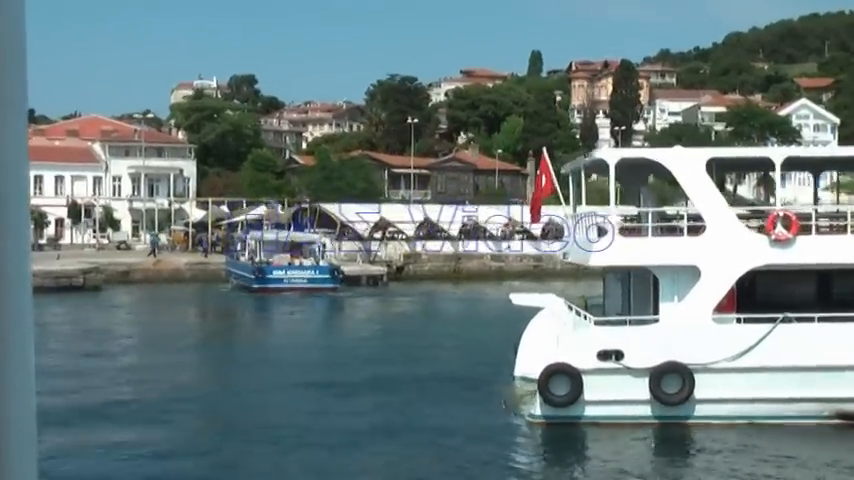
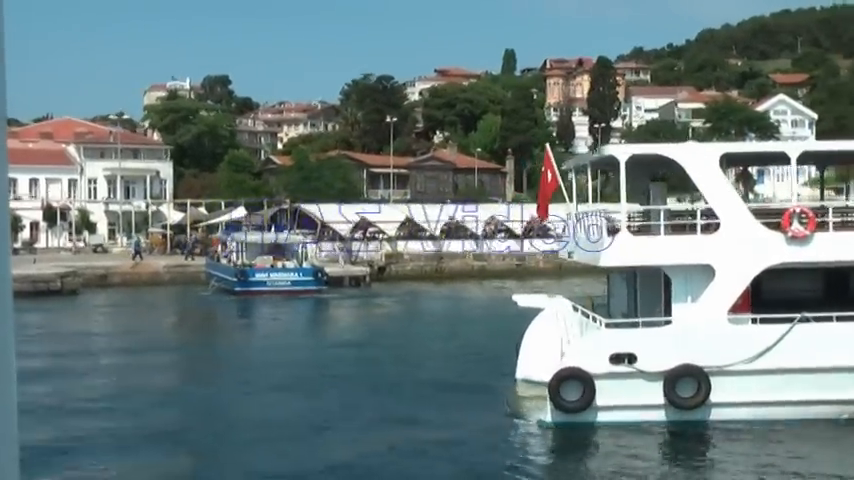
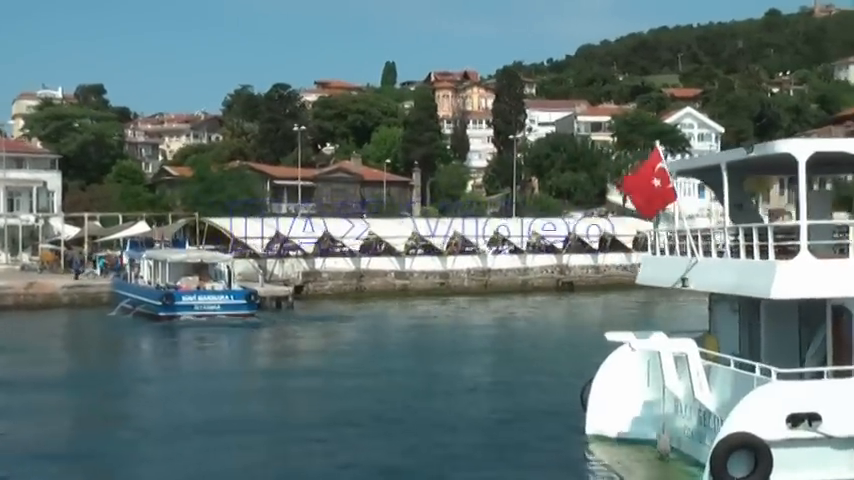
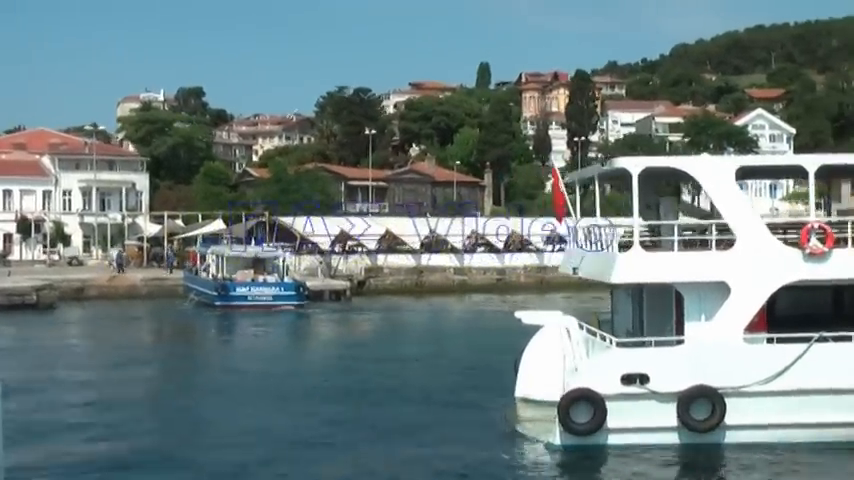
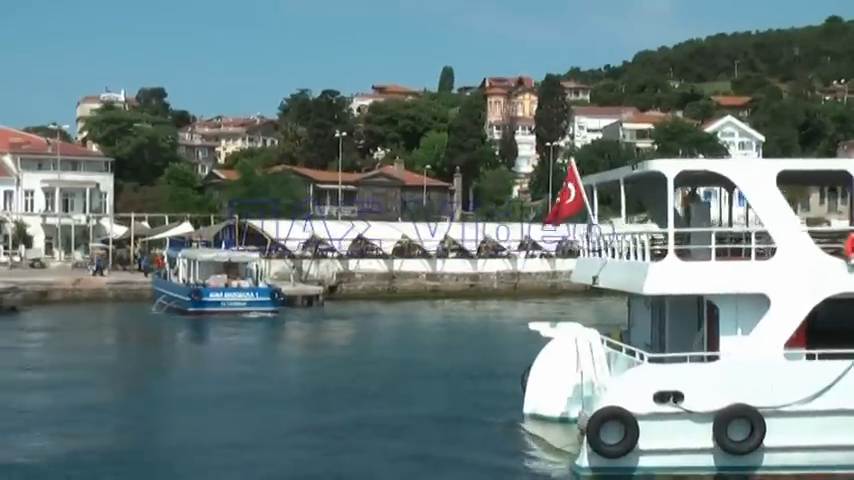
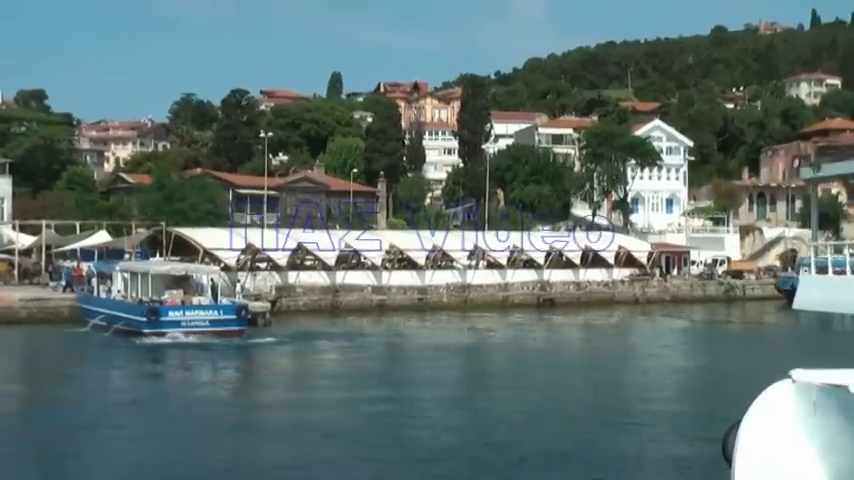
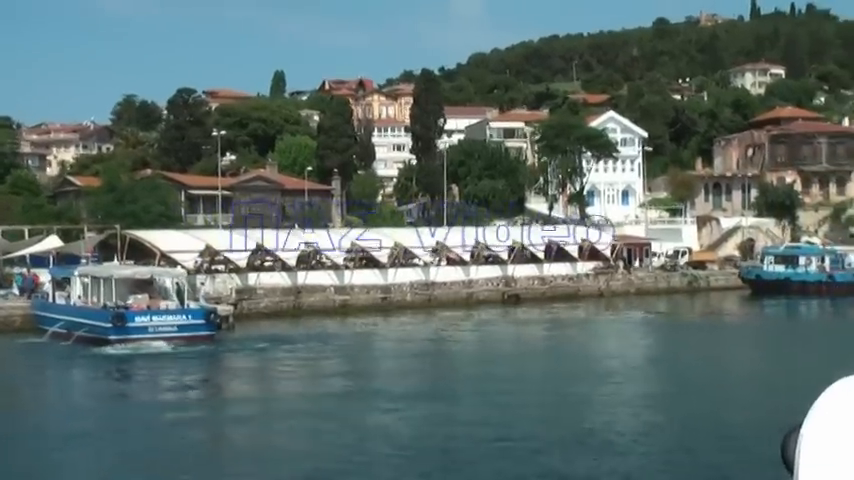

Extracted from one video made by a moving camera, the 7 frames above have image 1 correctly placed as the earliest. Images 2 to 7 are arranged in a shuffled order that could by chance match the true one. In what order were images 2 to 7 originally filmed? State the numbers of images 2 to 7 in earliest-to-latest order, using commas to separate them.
2, 4, 5, 3, 6, 7
